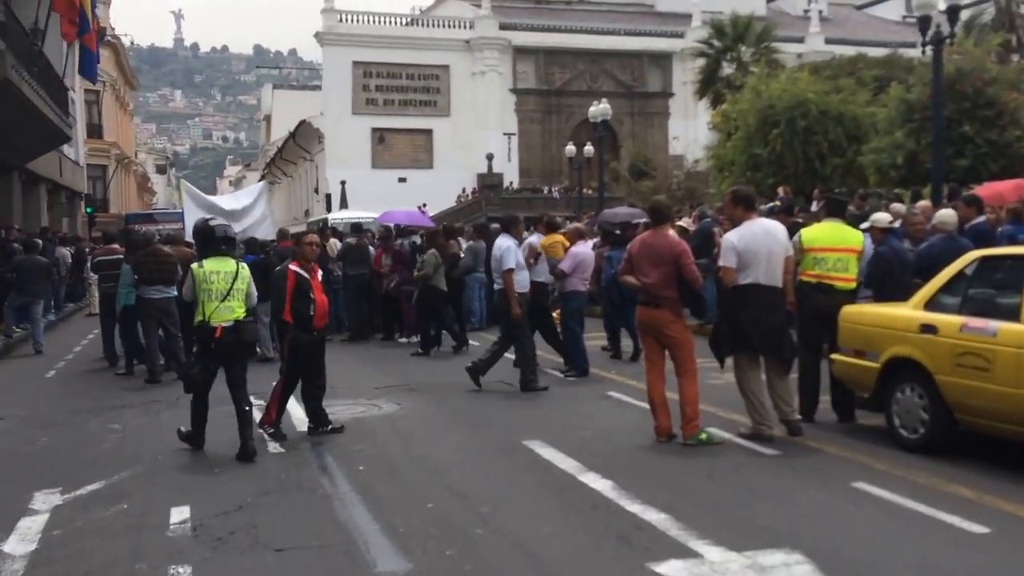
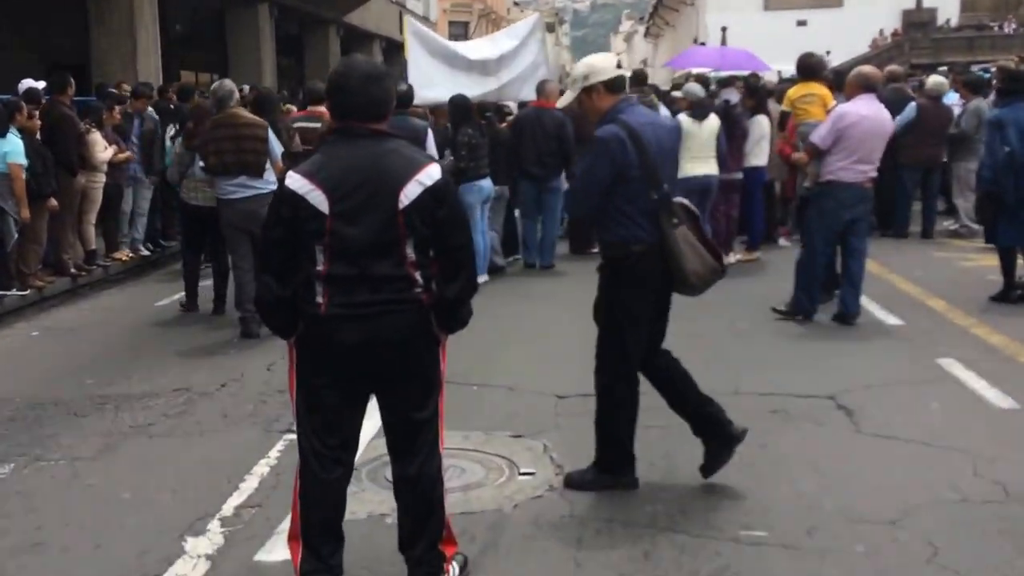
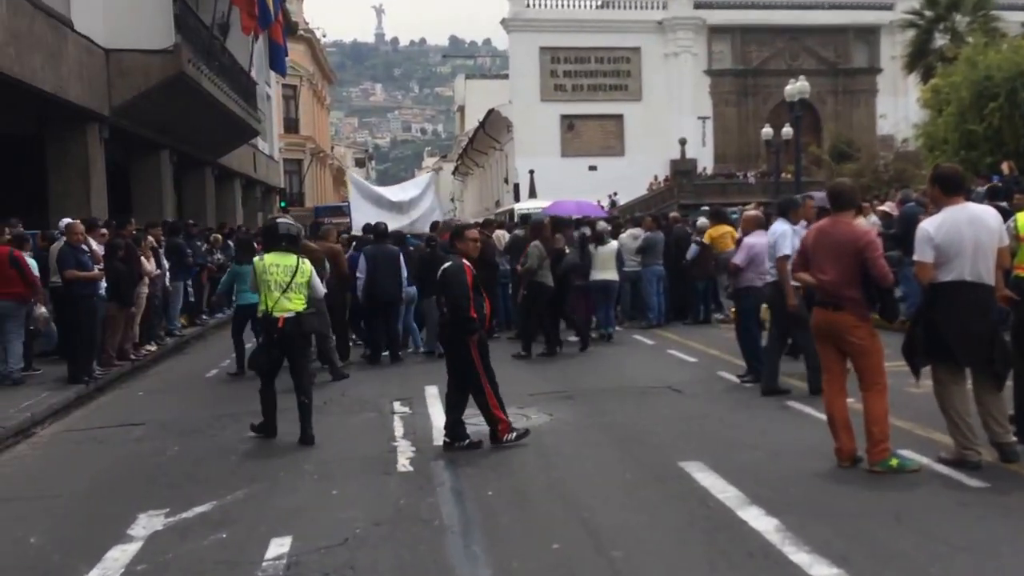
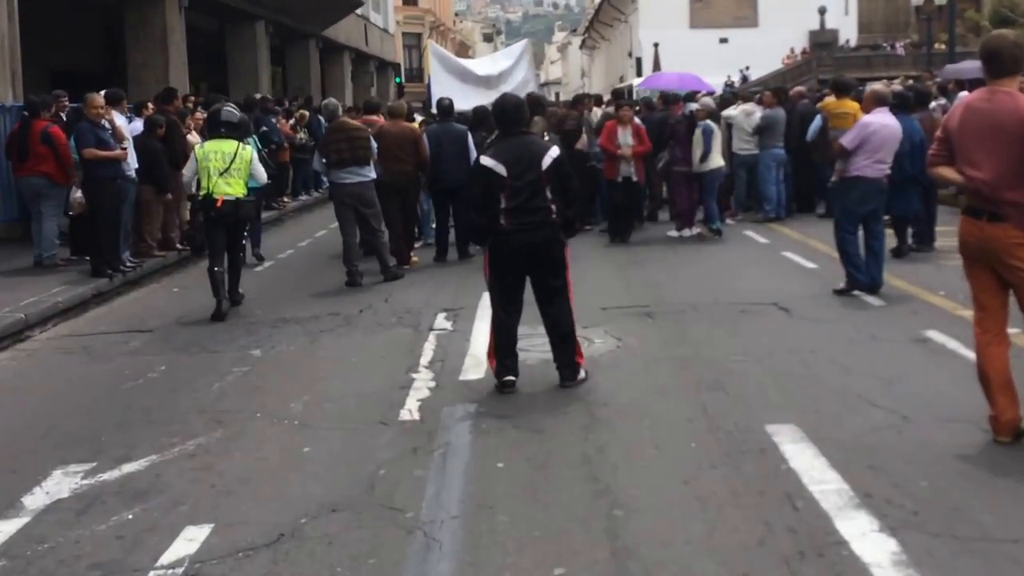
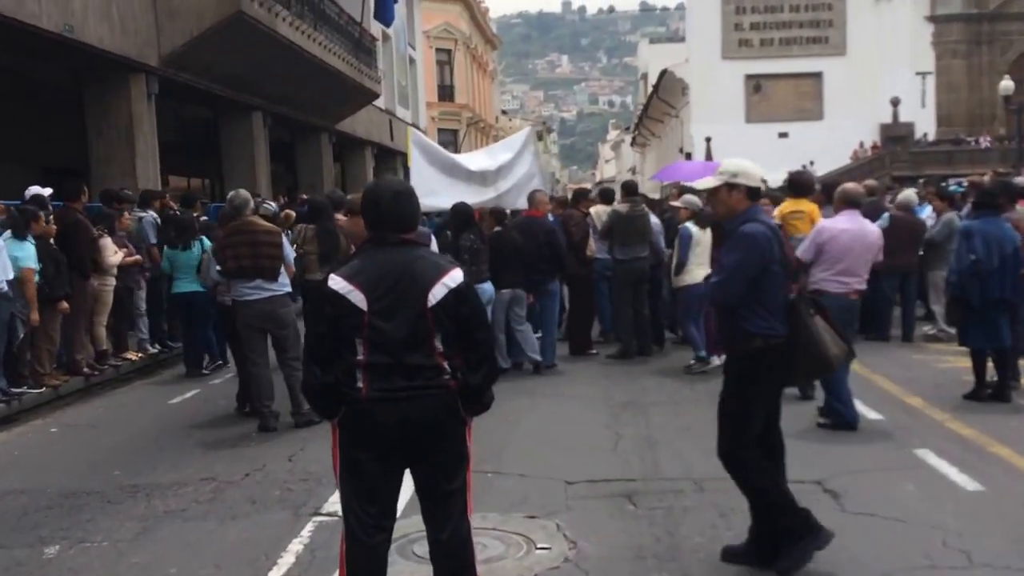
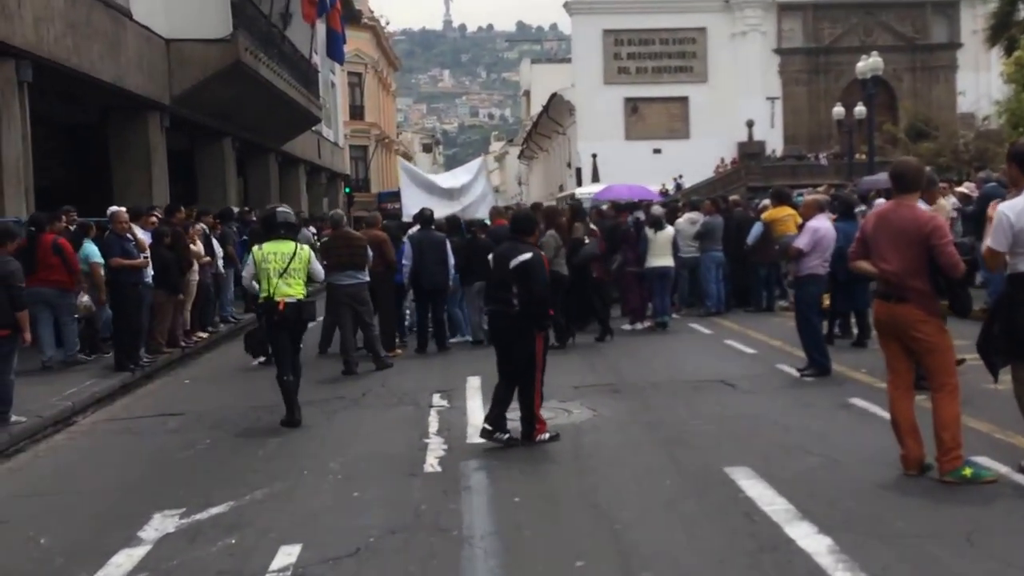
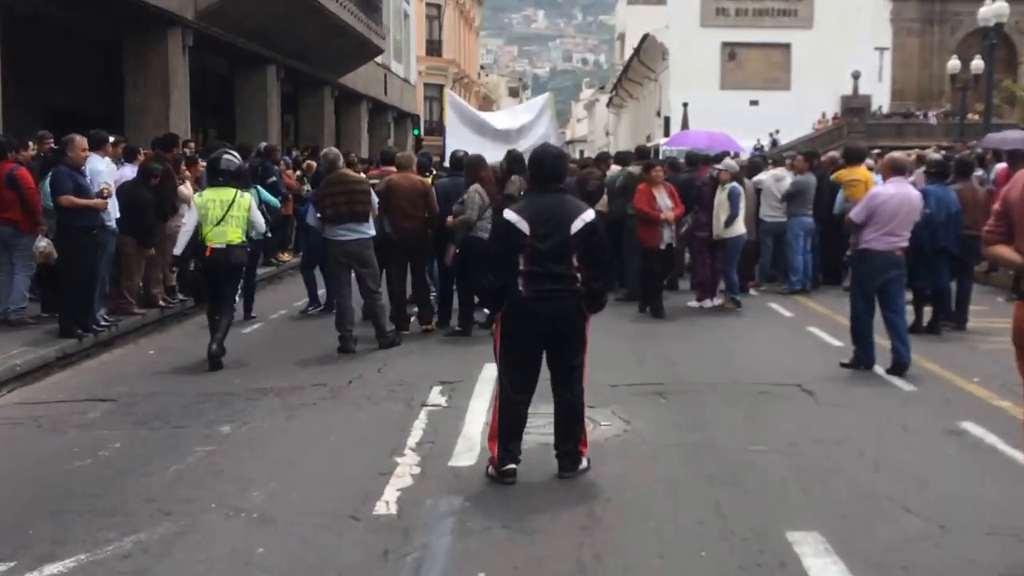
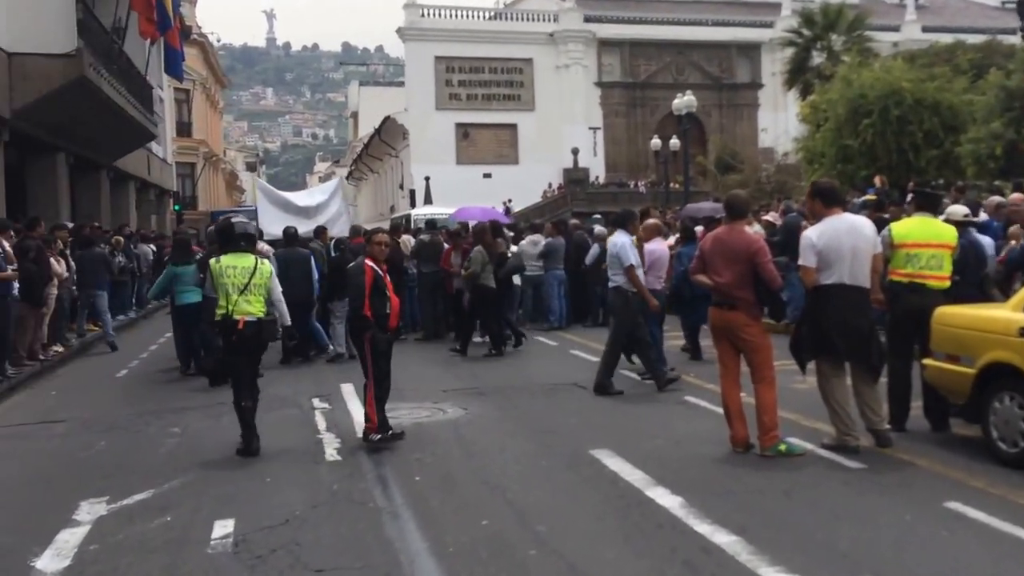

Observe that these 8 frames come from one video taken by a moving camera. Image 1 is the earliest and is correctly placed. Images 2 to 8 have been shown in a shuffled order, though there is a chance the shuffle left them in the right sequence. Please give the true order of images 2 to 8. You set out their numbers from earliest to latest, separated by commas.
8, 3, 6, 4, 7, 5, 2
